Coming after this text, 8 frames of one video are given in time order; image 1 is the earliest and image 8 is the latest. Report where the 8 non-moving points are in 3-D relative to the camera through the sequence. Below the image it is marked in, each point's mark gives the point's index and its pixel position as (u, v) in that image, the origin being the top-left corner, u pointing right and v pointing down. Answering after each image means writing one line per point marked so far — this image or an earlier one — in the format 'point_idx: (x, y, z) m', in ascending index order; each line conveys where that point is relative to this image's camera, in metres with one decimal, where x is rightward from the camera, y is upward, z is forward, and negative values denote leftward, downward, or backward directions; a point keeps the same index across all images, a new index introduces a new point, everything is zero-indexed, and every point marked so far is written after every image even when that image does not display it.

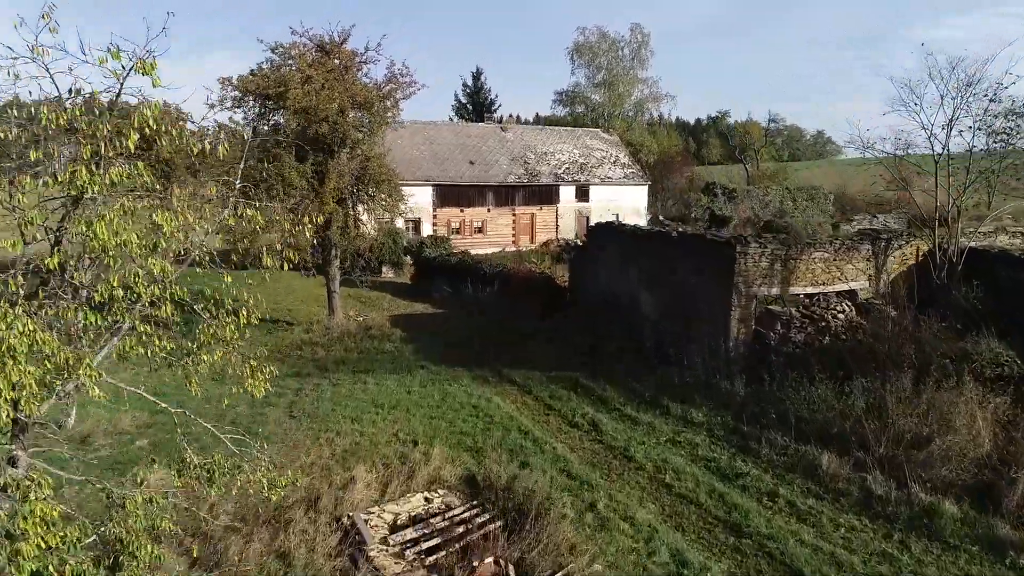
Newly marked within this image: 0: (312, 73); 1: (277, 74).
0: (-4.3, +4.6, +15.4) m
1: (-5.0, +4.6, +15.5) m
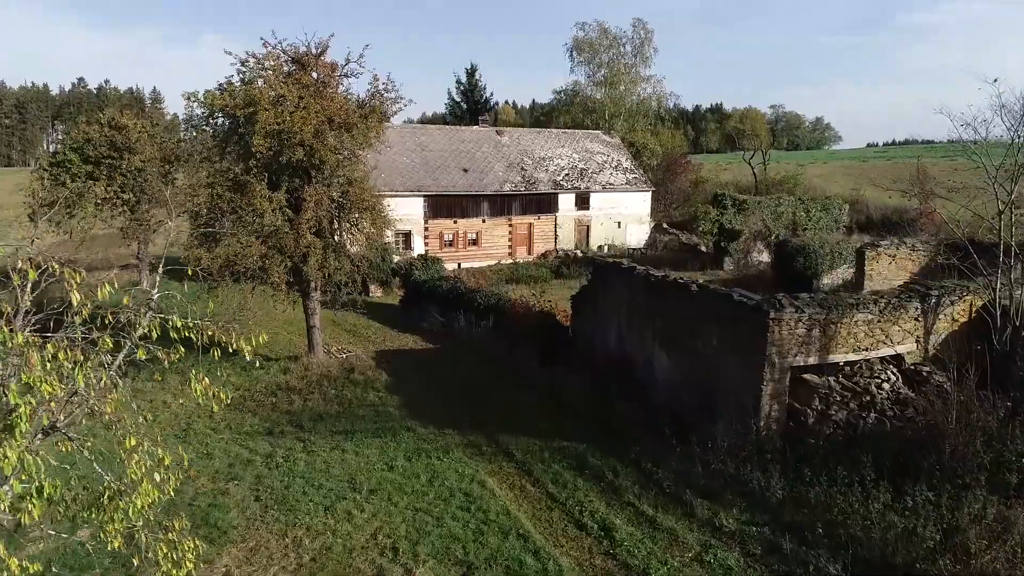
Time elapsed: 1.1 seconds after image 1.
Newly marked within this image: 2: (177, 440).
0: (-4.4, +3.8, +13.8) m
1: (-5.1, +3.8, +13.9) m
2: (-5.9, -2.6, +12.5) m
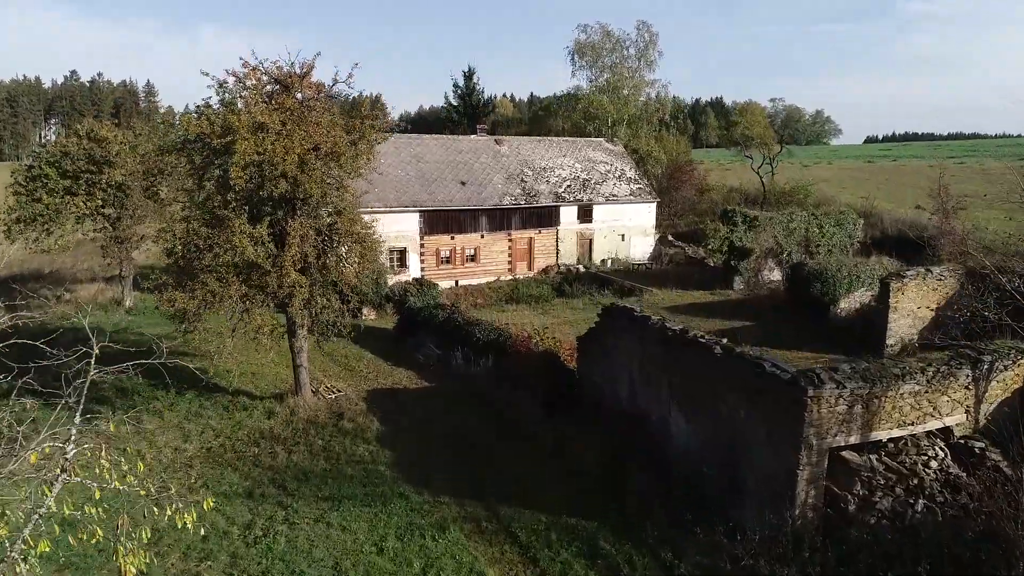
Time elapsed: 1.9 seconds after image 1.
0: (-4.3, +3.0, +12.6) m
1: (-5.1, +3.0, +12.7) m
2: (-5.8, -3.4, +11.4) m
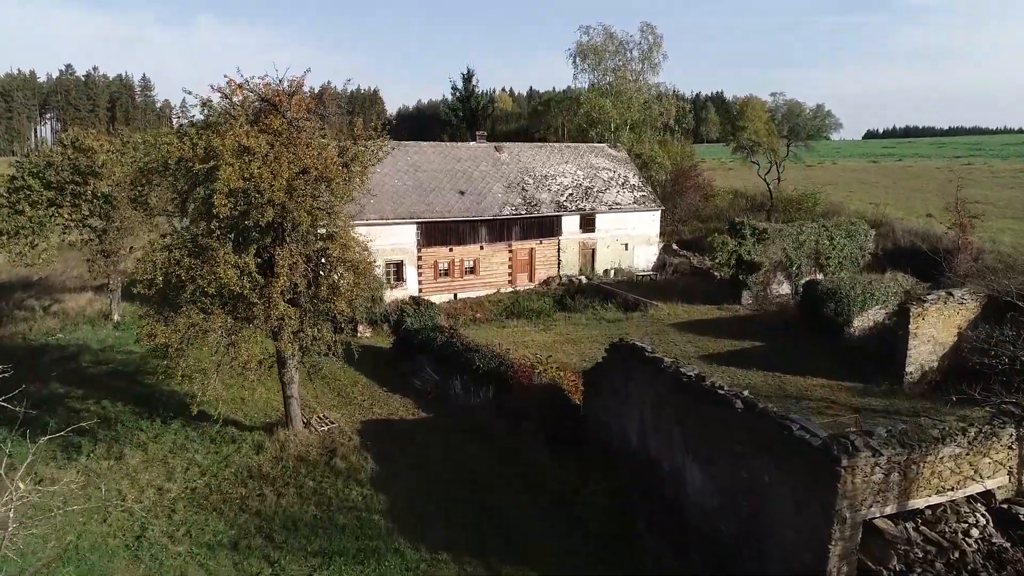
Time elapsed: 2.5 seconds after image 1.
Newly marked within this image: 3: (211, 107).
0: (-4.3, +2.4, +11.8) m
1: (-5.1, +2.5, +12.0) m
2: (-5.8, -4.0, +10.7) m
3: (-5.4, +3.2, +12.9) m
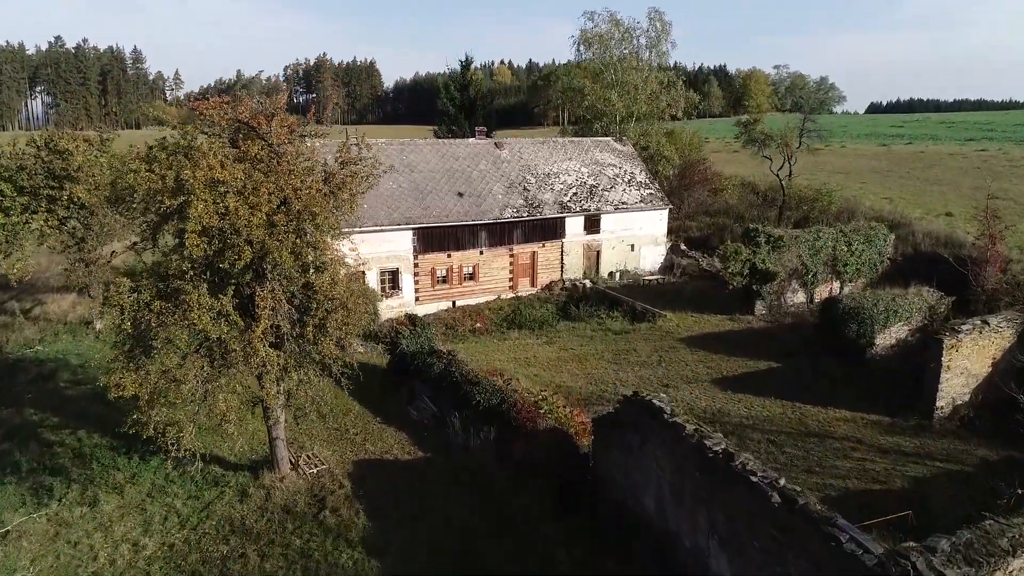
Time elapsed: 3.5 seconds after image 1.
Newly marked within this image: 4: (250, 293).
0: (-4.2, +1.8, +10.7) m
1: (-5.0, +1.8, +10.8) m
2: (-5.7, -4.7, +9.8) m
3: (-5.3, +2.5, +11.6) m
4: (-4.2, -0.1, +11.6) m
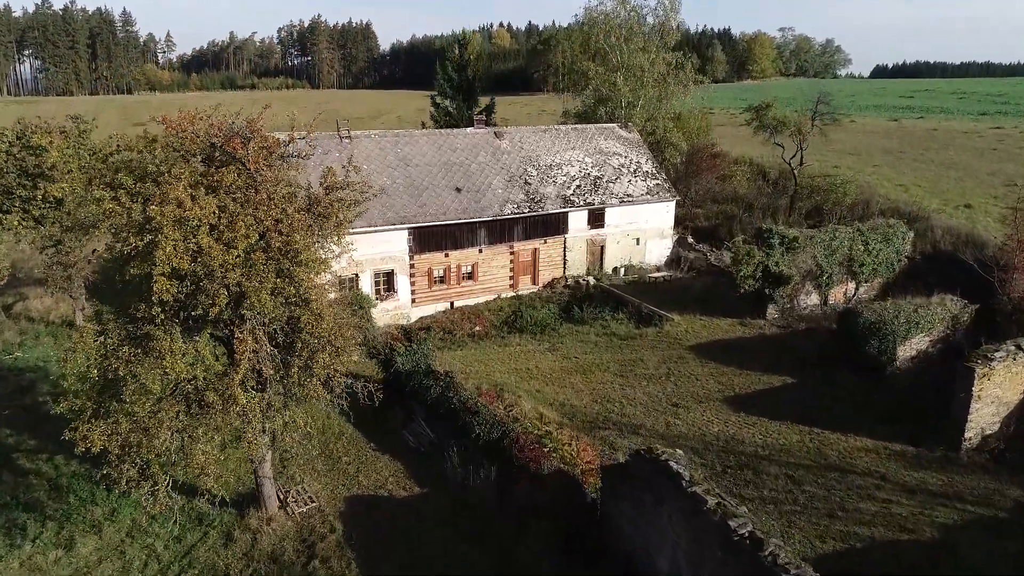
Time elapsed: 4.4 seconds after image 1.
0: (-4.2, +1.1, +9.6) m
1: (-5.0, +1.2, +9.7) m
2: (-5.7, -5.4, +9.1) m
3: (-5.3, +2.0, +10.5) m
4: (-4.2, -0.6, +10.6) m
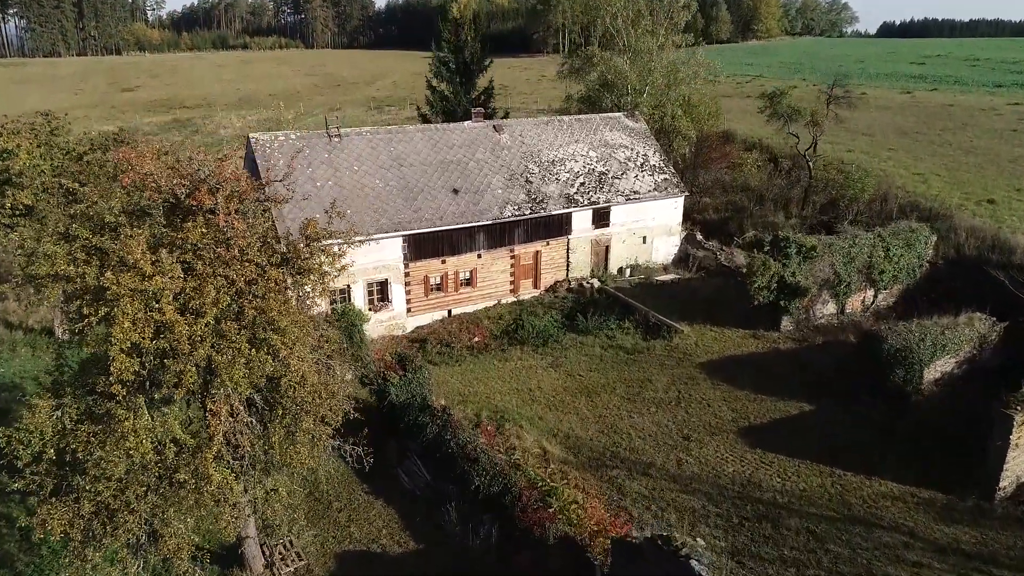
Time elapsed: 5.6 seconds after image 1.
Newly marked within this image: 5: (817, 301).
0: (-4.2, +0.2, +8.5) m
1: (-4.9, +0.3, +8.6) m
2: (-5.6, -6.3, +8.3) m
3: (-5.3, +1.1, +9.4) m
4: (-4.1, -1.5, +9.6) m
5: (+8.2, -0.4, +19.2) m
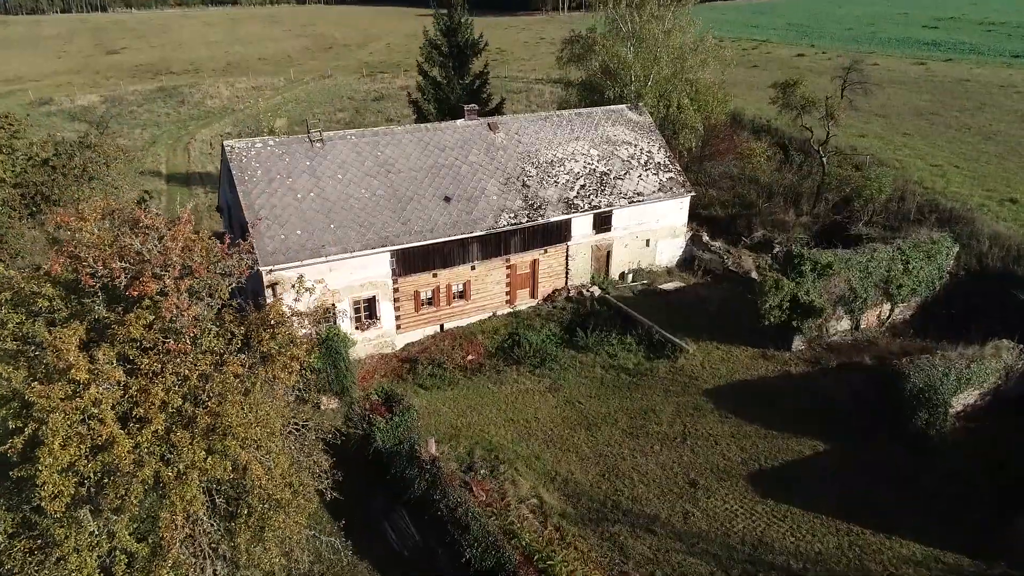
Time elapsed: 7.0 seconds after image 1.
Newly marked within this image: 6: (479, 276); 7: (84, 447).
0: (-4.3, -0.9, +7.3) m
1: (-5.0, -0.8, +7.4) m
2: (-5.7, -7.4, +7.6) m
3: (-5.4, +0.1, +8.2) m
4: (-4.2, -2.5, +8.6) m
5: (+8.0, -0.8, +18.1) m
6: (-0.9, +0.4, +19.6) m
7: (-4.3, -1.6, +7.3) m
